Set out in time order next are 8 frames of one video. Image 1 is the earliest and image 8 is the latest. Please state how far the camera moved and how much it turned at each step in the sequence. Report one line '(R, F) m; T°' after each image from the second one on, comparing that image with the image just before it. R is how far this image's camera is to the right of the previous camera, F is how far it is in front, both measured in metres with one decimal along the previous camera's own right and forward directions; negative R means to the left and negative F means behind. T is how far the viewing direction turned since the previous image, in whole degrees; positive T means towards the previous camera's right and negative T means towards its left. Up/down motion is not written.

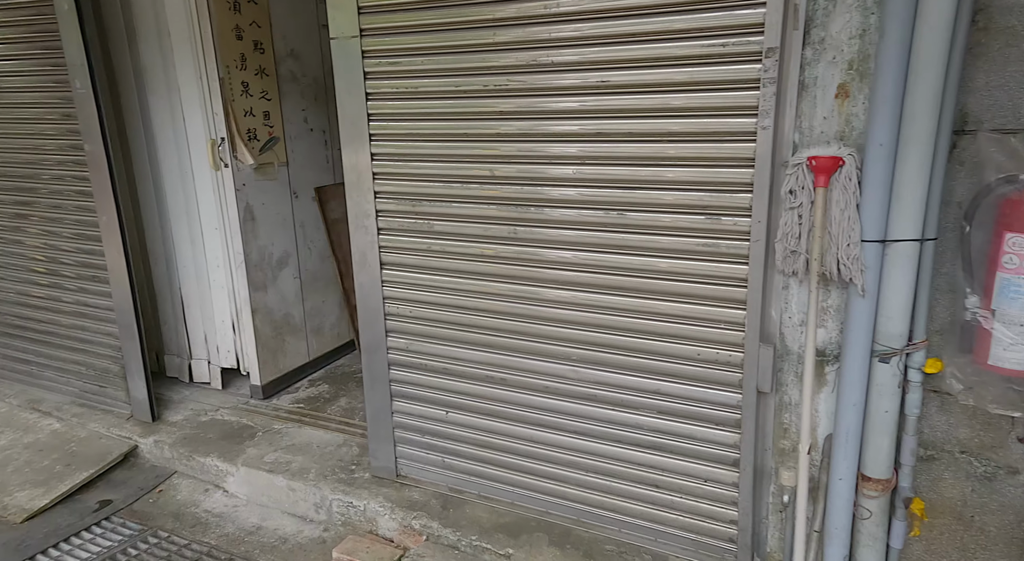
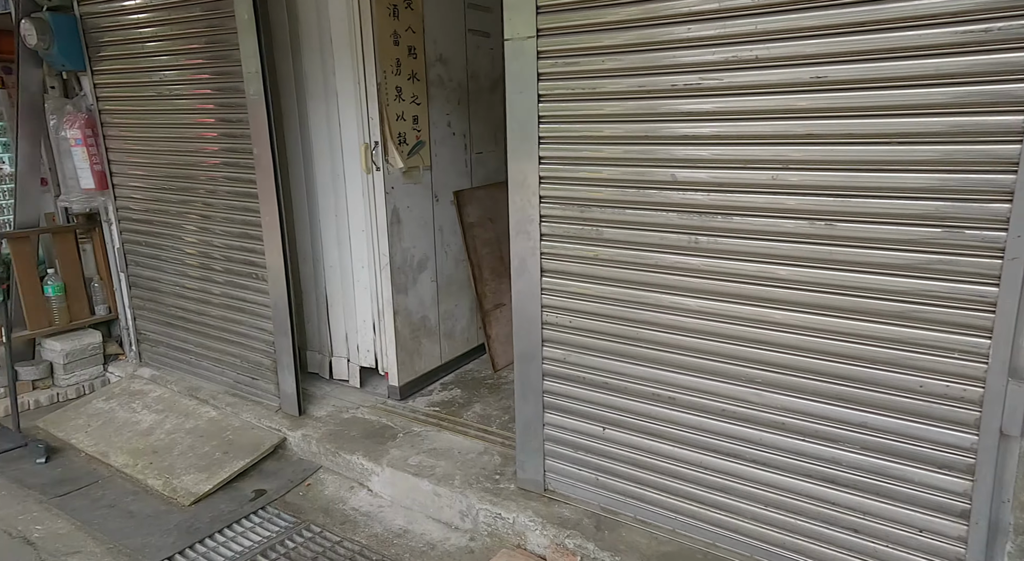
(-0.1, +0.1) m; -9°
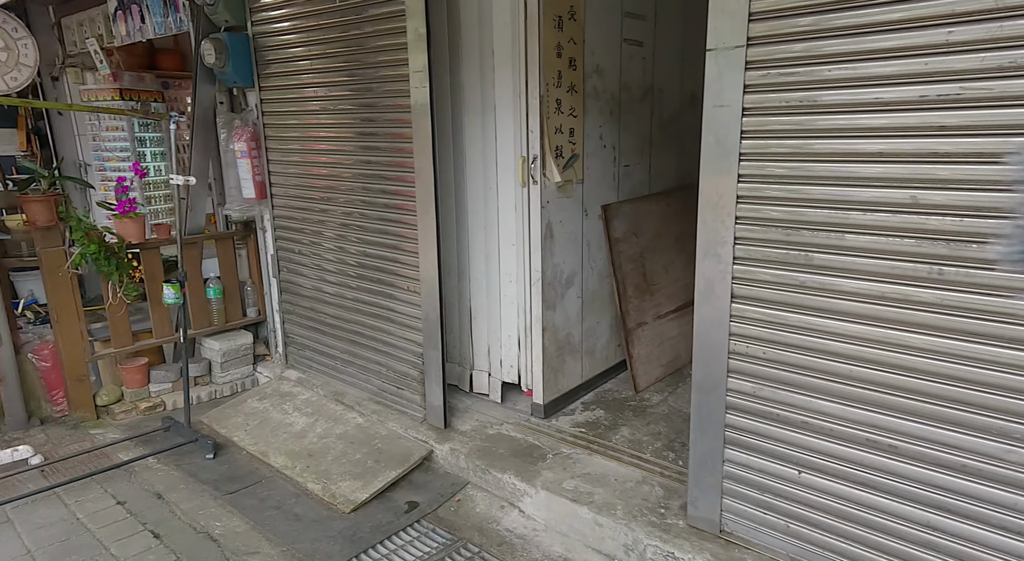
(-0.1, +0.1) m; -9°
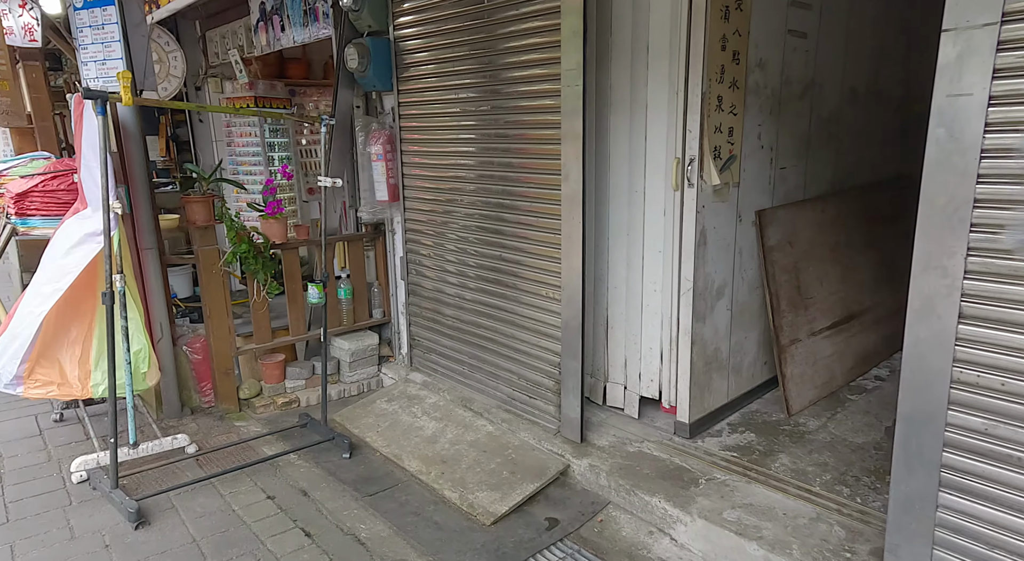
(-0.1, +0.1) m; -8°
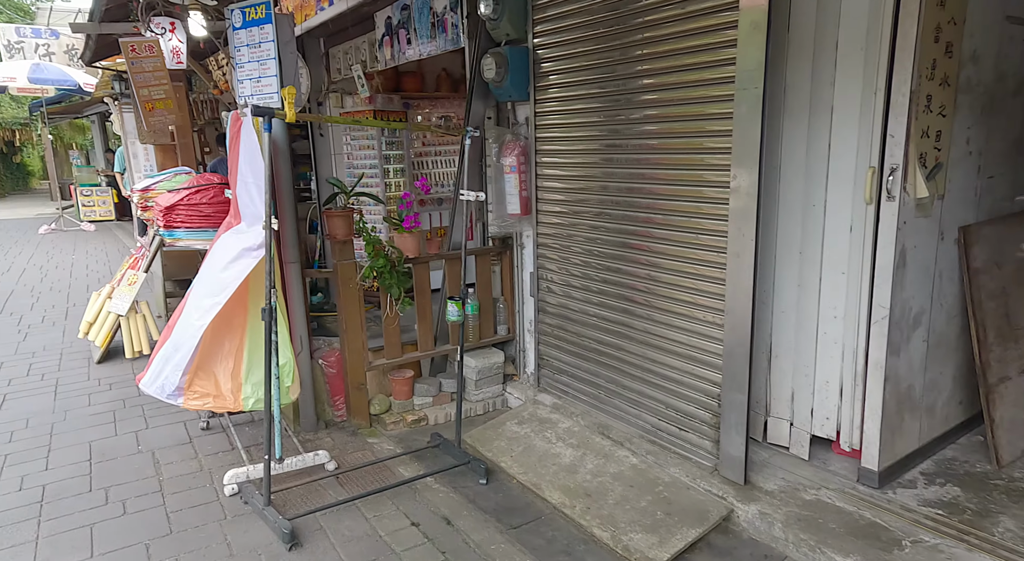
(-0.2, +0.2) m; -8°
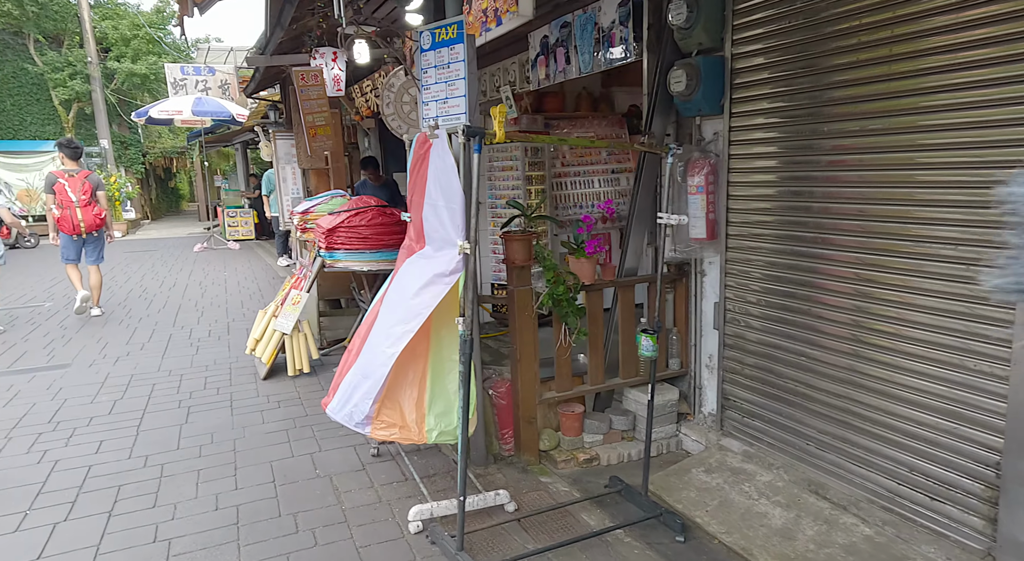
(-0.3, +0.2) m; -10°
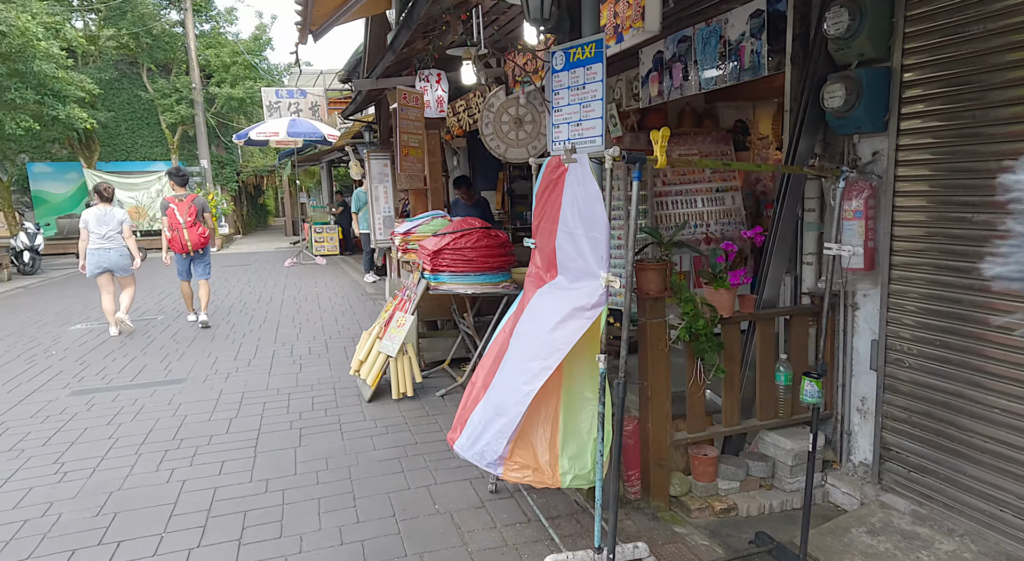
(-0.2, +0.2) m; -7°
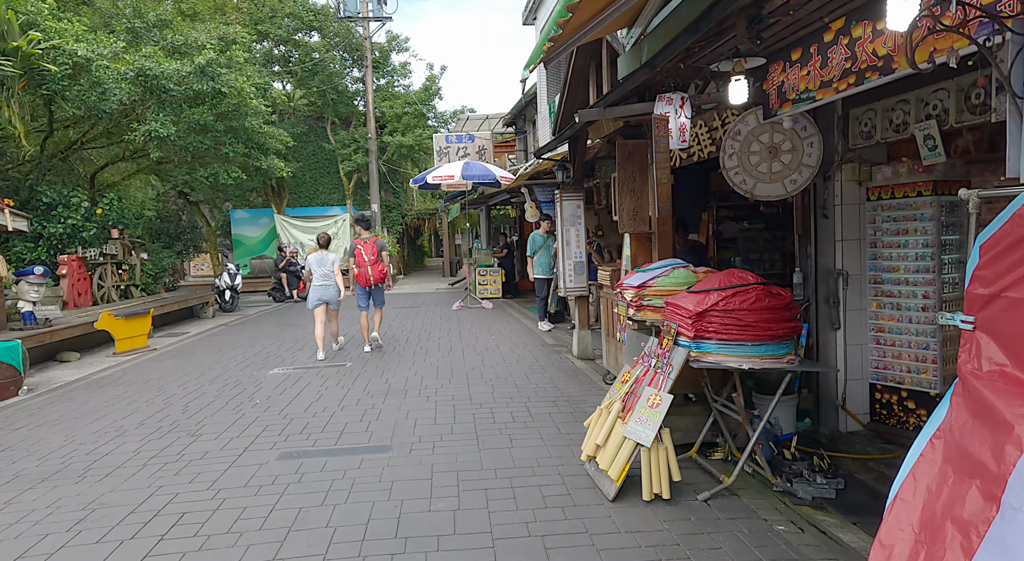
(-0.8, +0.9) m; -12°
